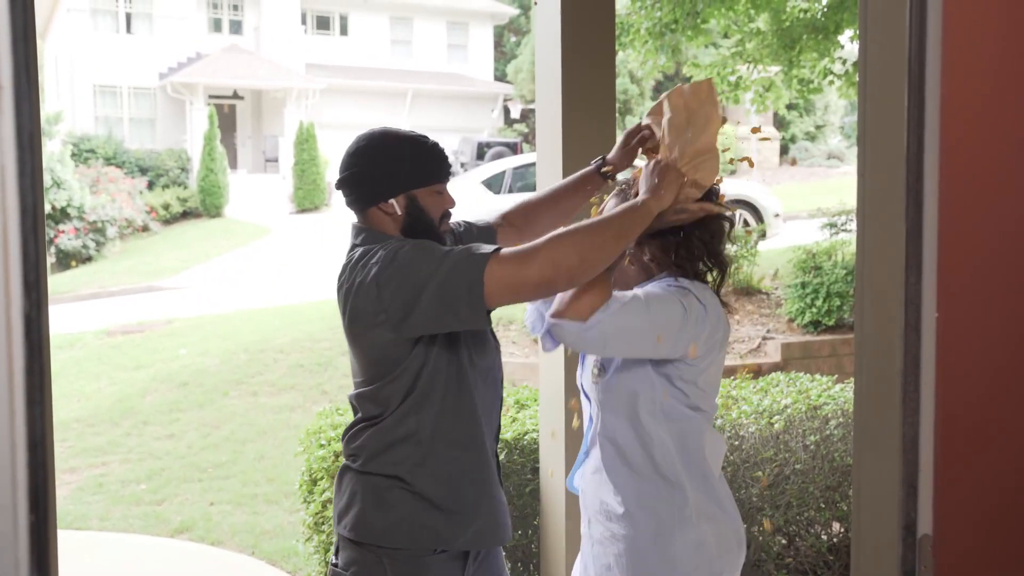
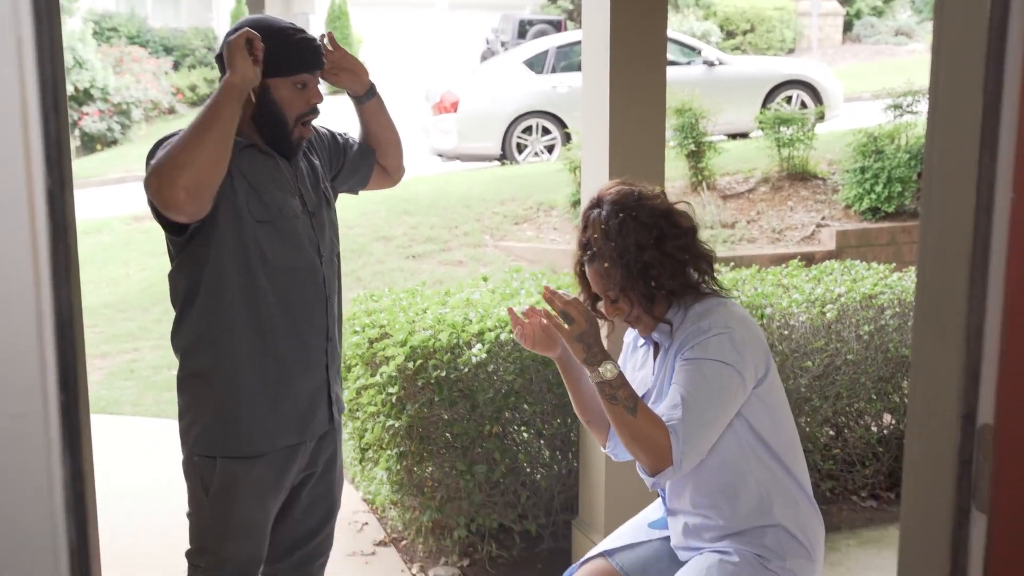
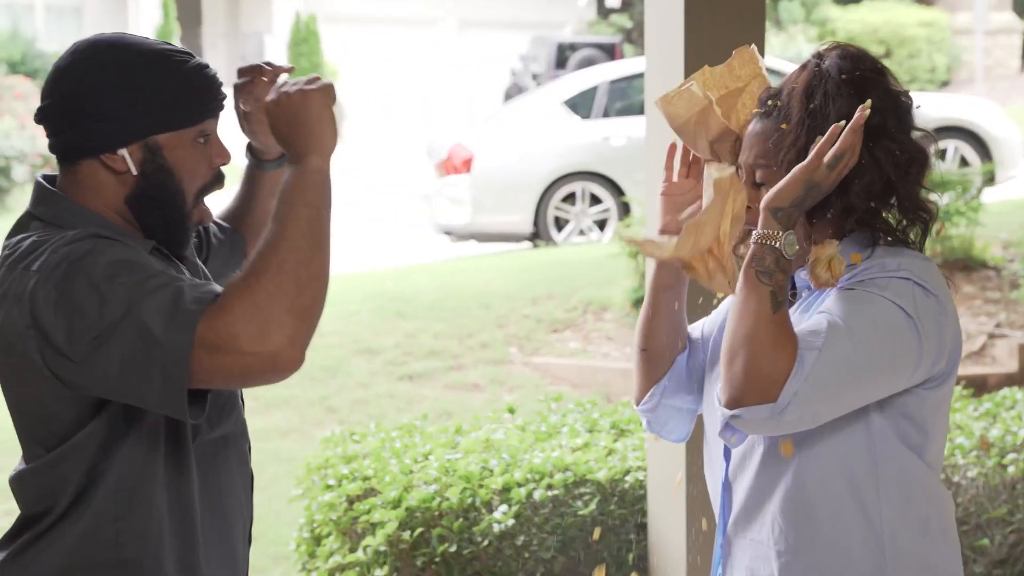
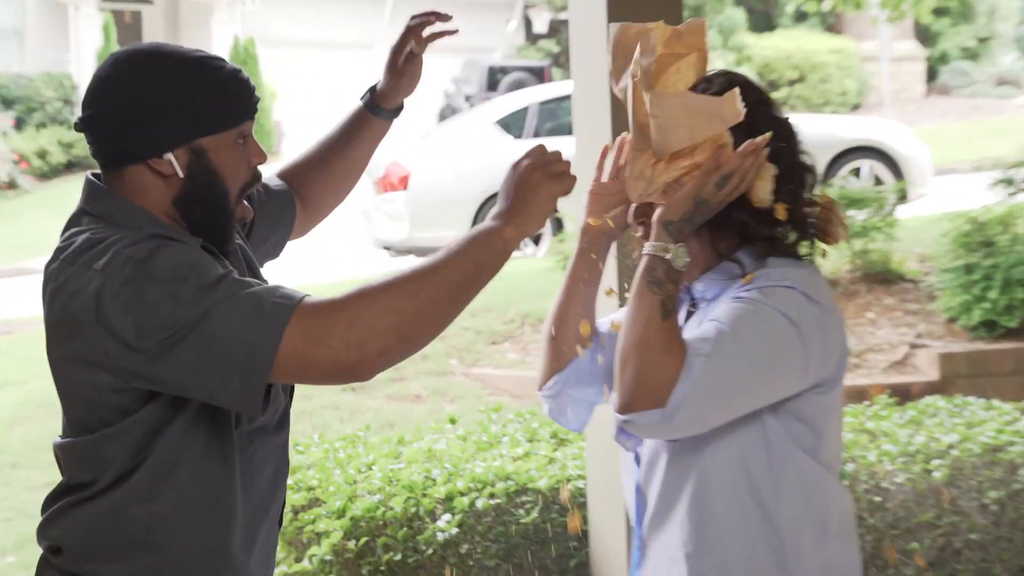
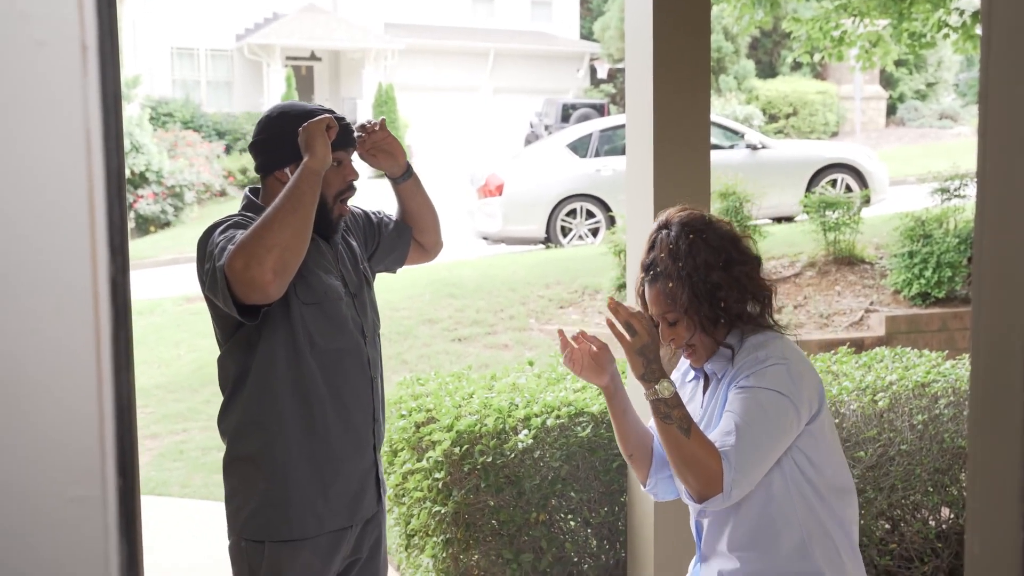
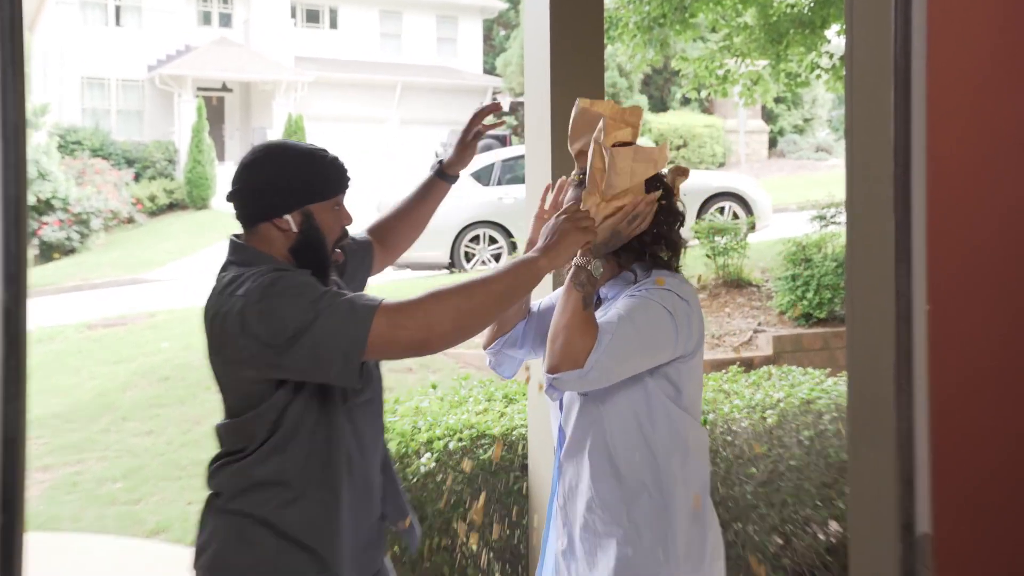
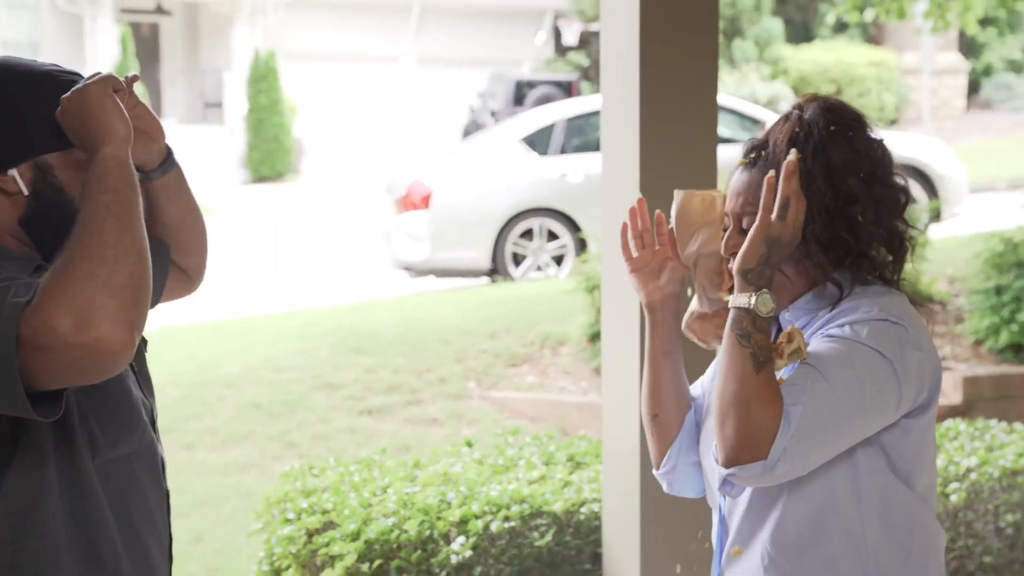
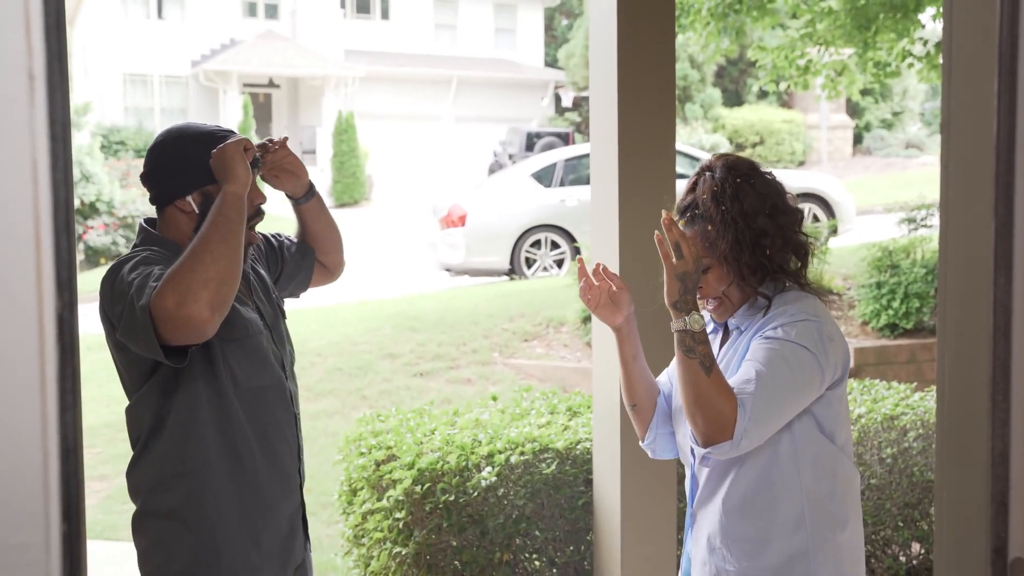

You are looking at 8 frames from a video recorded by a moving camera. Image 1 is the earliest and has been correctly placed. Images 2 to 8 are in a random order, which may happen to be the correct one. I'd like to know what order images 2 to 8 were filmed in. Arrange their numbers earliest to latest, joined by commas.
6, 4, 3, 7, 8, 5, 2
